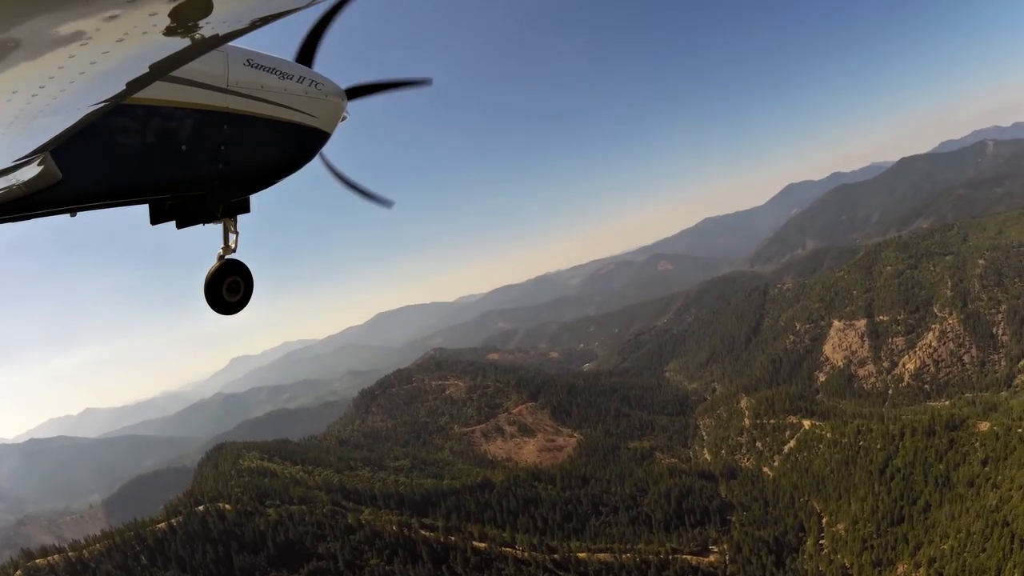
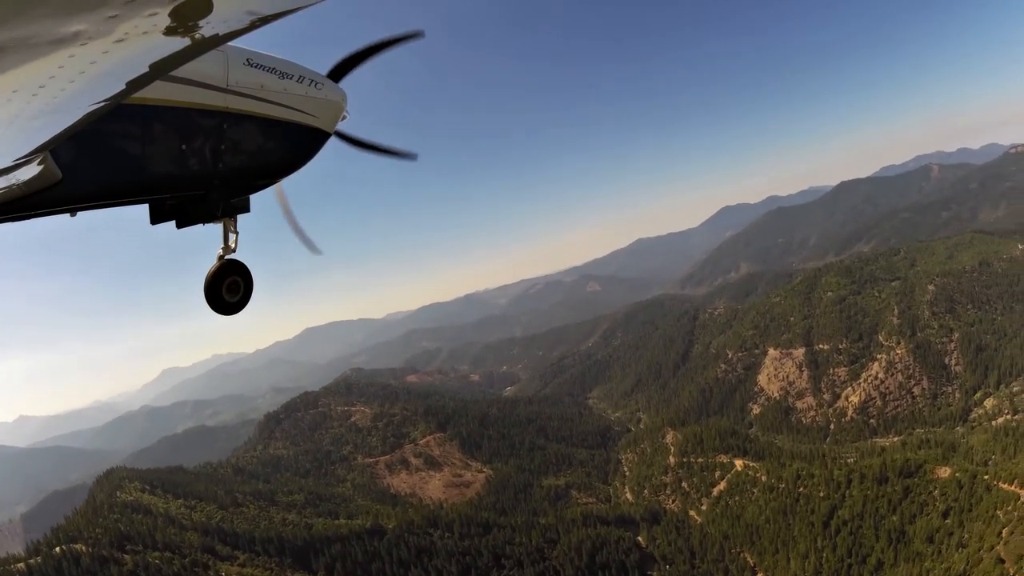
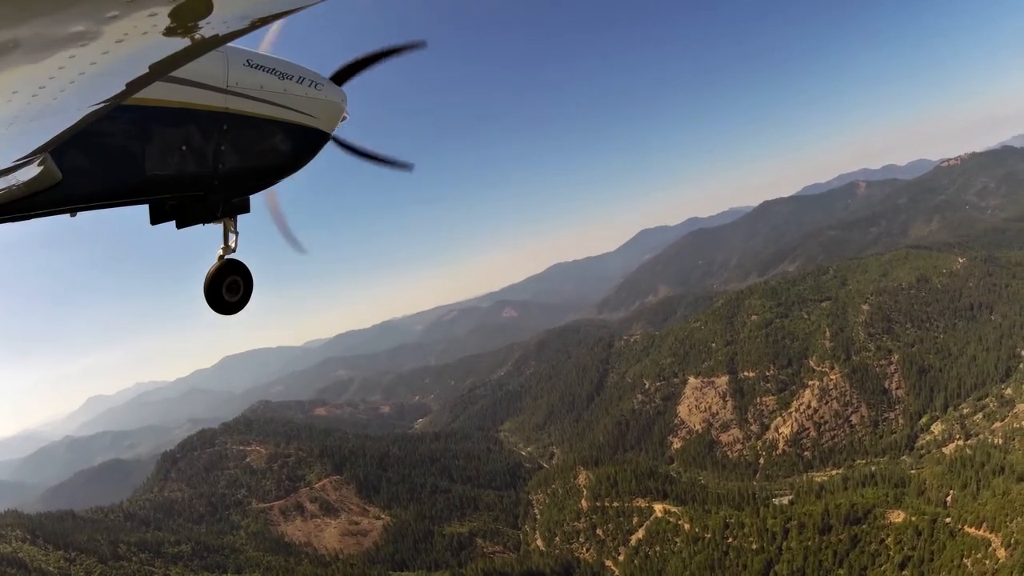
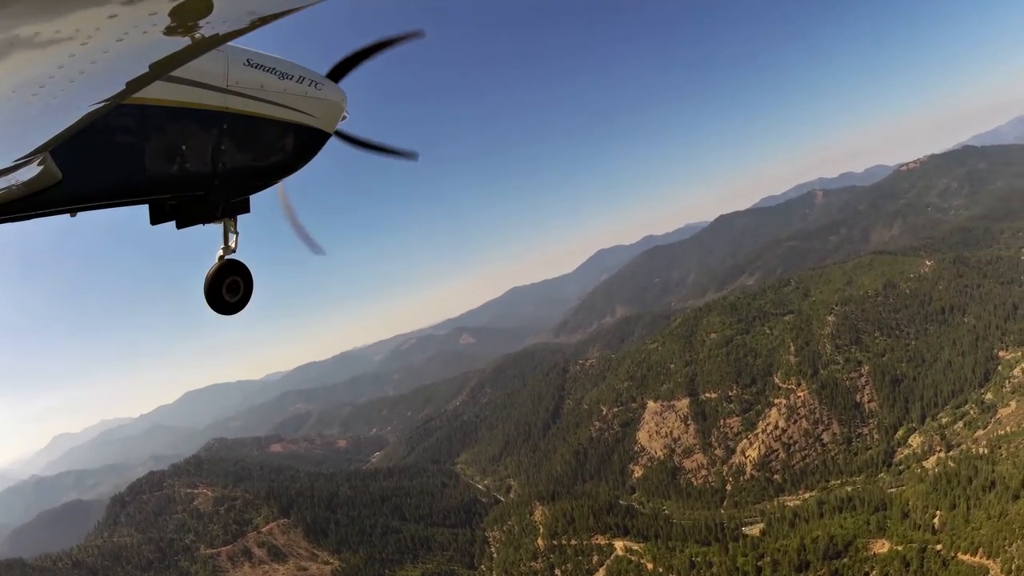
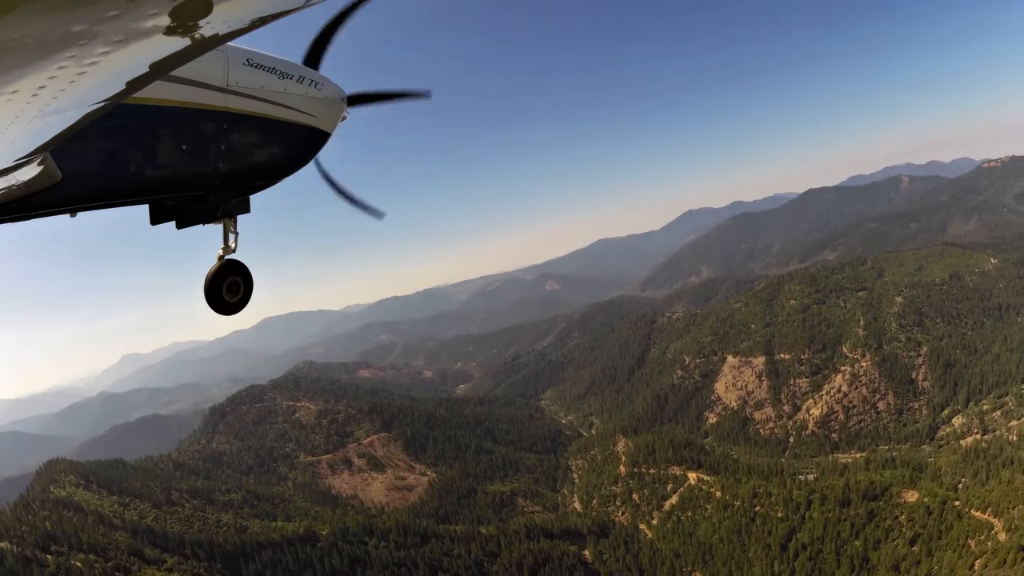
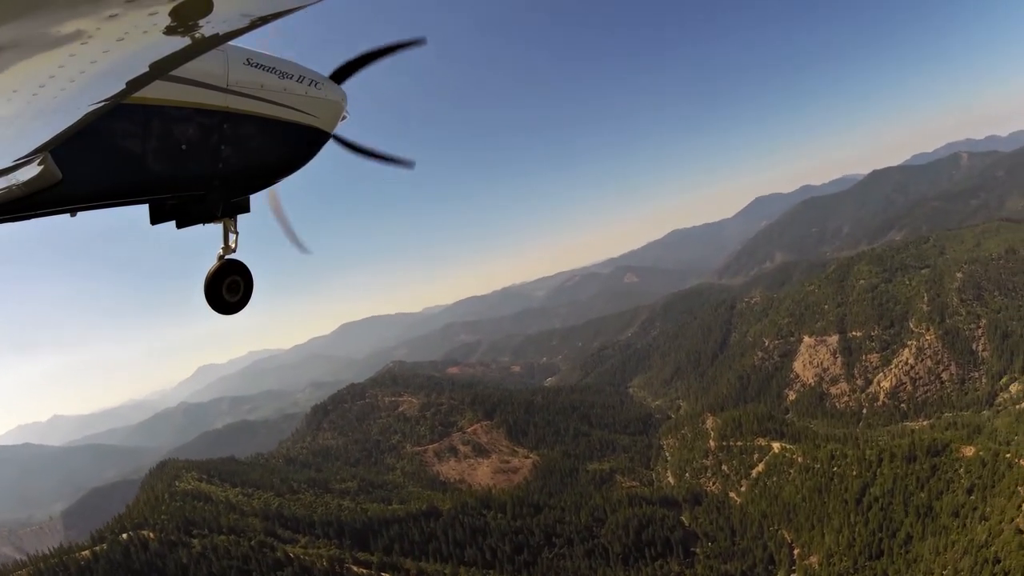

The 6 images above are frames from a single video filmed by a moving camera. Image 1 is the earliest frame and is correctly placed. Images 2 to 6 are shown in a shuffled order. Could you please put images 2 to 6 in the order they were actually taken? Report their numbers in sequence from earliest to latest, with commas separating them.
6, 2, 5, 3, 4
